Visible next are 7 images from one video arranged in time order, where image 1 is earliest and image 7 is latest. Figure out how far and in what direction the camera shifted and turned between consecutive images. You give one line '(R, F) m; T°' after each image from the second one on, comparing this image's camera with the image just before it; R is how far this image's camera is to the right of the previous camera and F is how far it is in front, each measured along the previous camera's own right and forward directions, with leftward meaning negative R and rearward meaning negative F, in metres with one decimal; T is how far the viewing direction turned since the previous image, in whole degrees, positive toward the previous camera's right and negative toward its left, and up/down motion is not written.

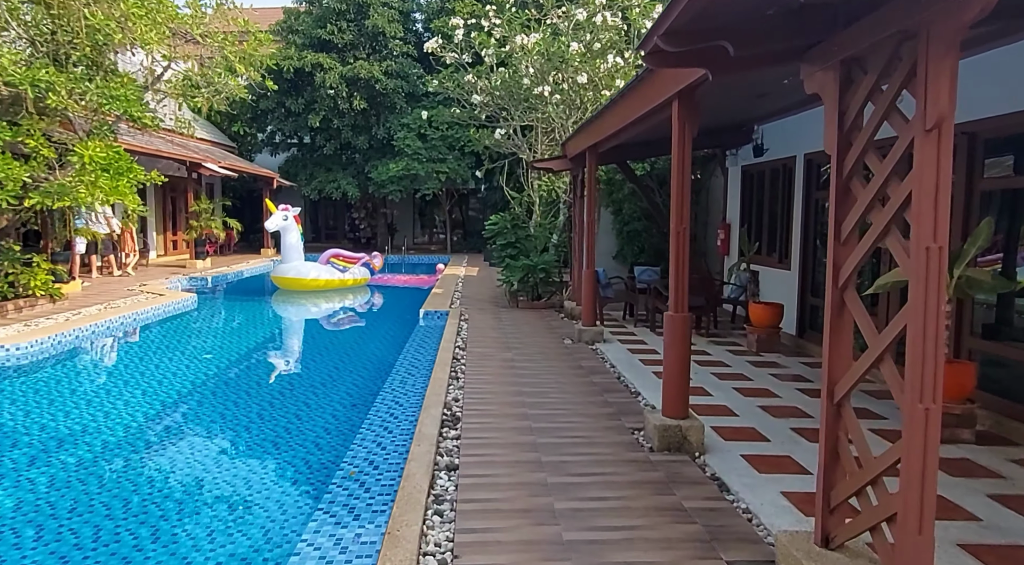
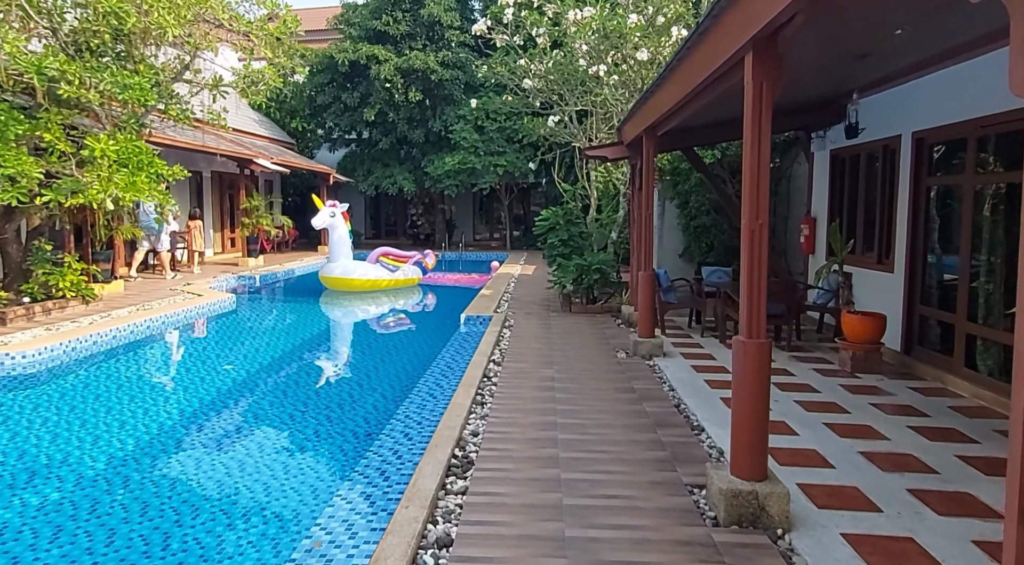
(+0.2, +0.9) m; -6°
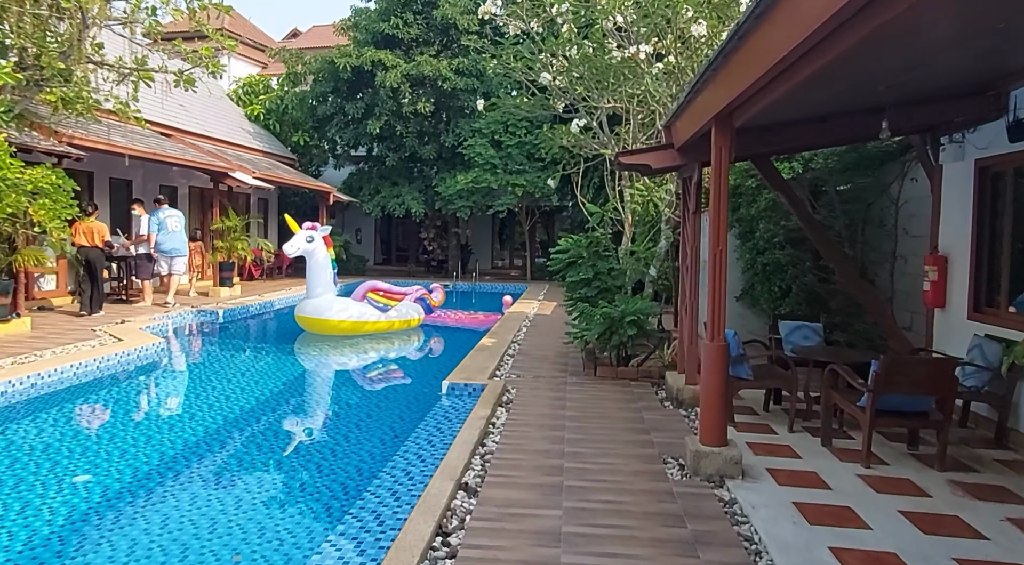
(+0.2, +2.3) m; -2°
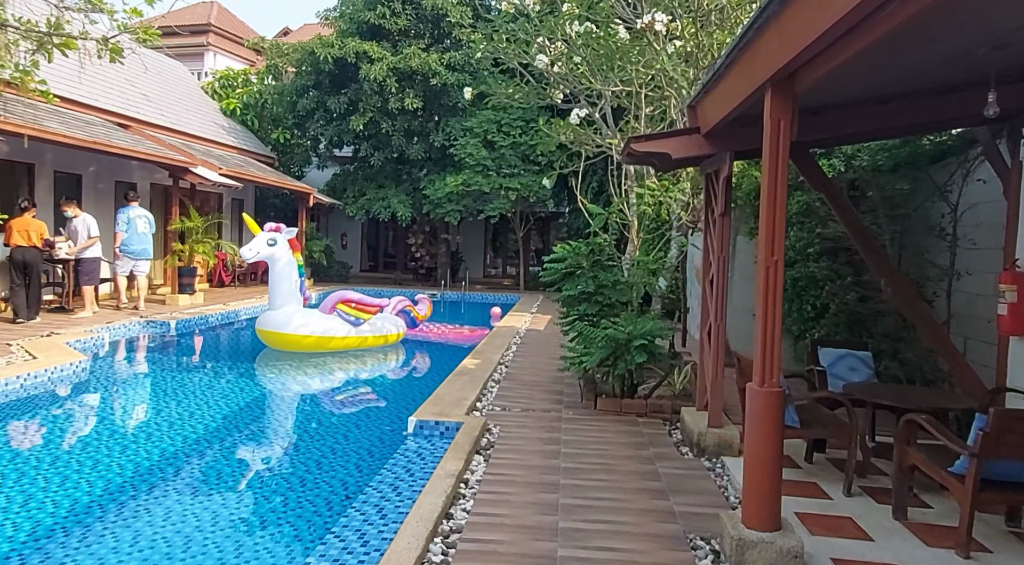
(+0.1, +1.1) m; 0°
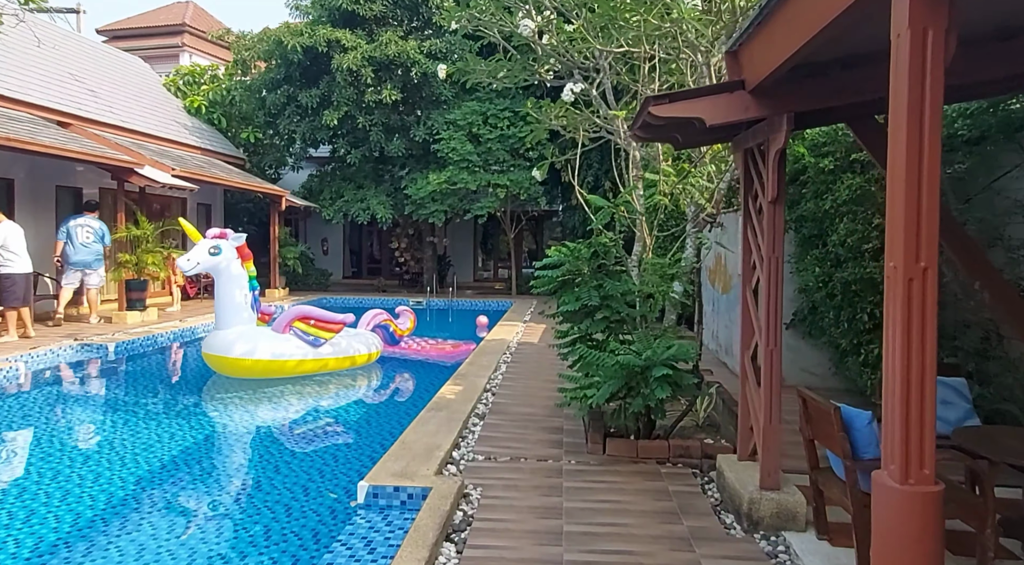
(+0.1, +1.2) m; 0°
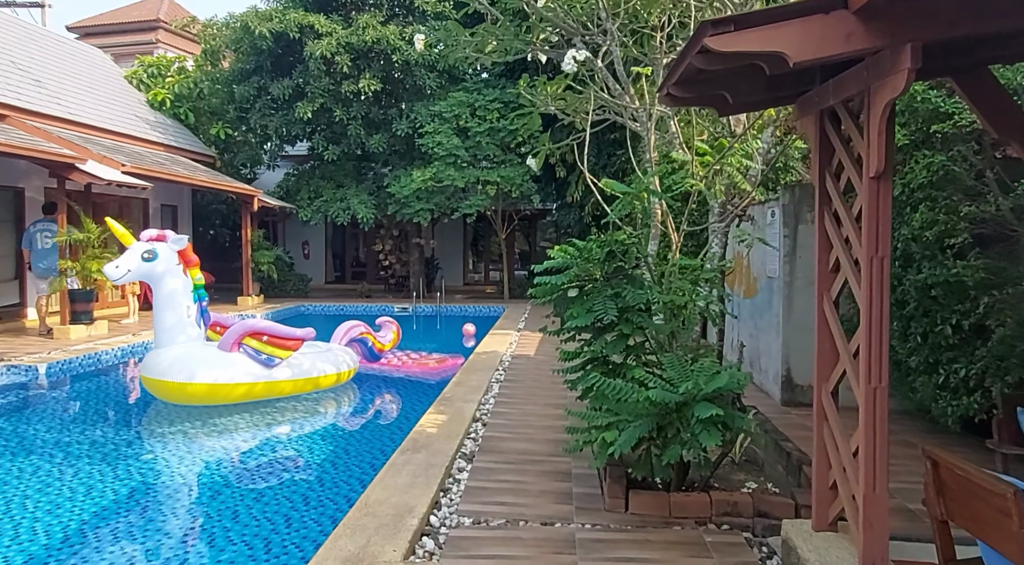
(0.0, +1.0) m; +1°
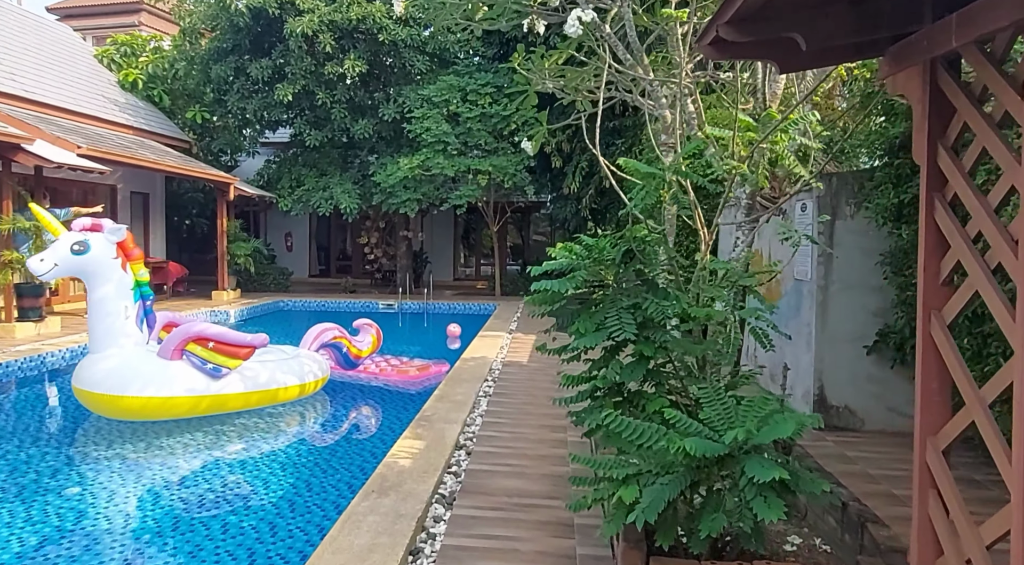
(0.0, +0.8) m; +1°
